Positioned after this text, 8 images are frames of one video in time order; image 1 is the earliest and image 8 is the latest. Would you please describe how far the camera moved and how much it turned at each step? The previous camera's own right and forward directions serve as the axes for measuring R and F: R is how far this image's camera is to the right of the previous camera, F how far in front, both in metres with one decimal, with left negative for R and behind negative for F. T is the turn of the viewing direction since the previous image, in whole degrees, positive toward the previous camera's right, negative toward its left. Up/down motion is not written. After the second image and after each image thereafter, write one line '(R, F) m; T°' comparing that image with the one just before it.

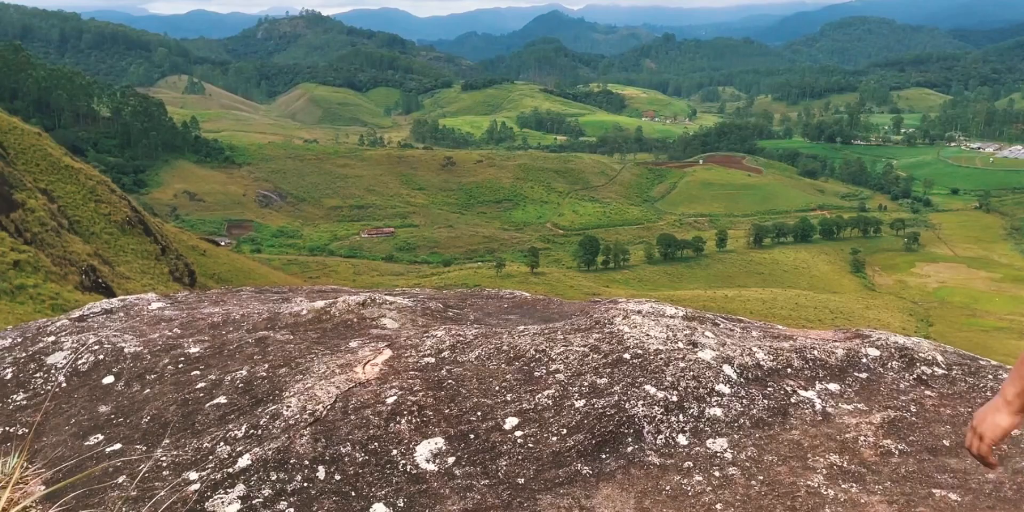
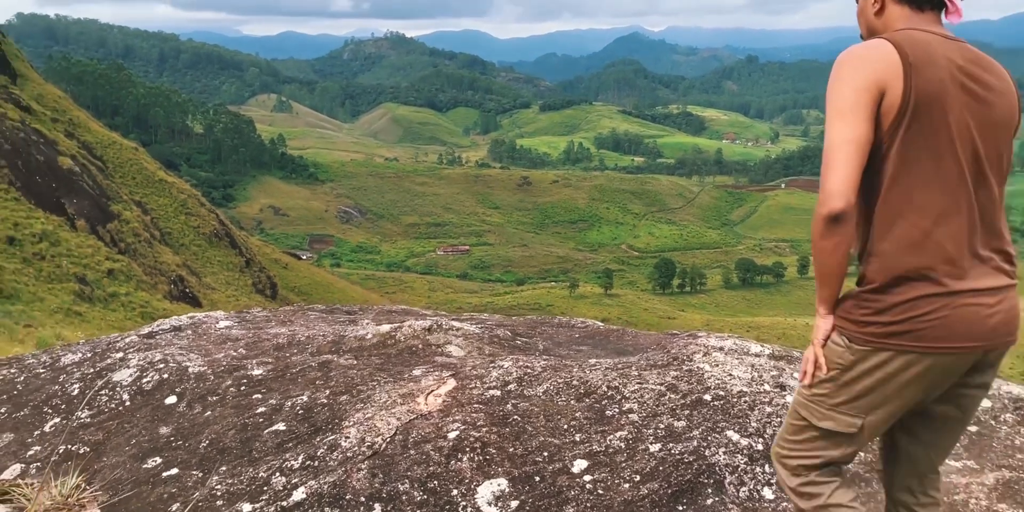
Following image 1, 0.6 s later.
(0.0, +0.3) m; -5°
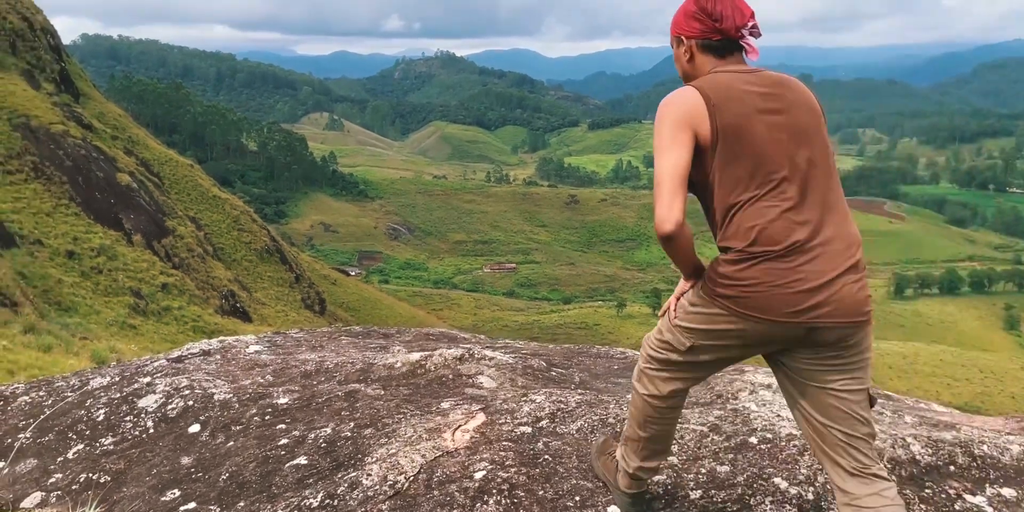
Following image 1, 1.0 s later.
(+0.1, +0.2) m; -3°
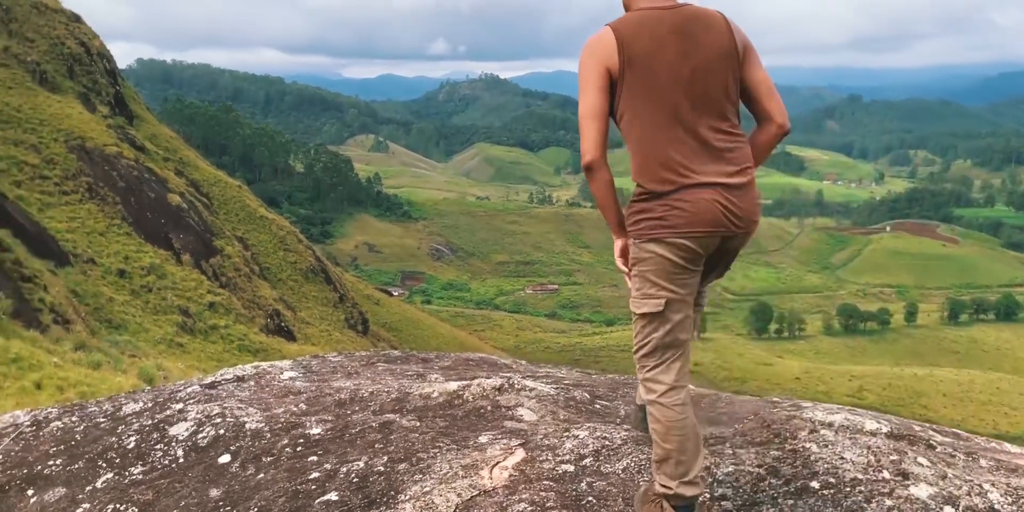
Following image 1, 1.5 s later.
(0.0, +0.2) m; -3°
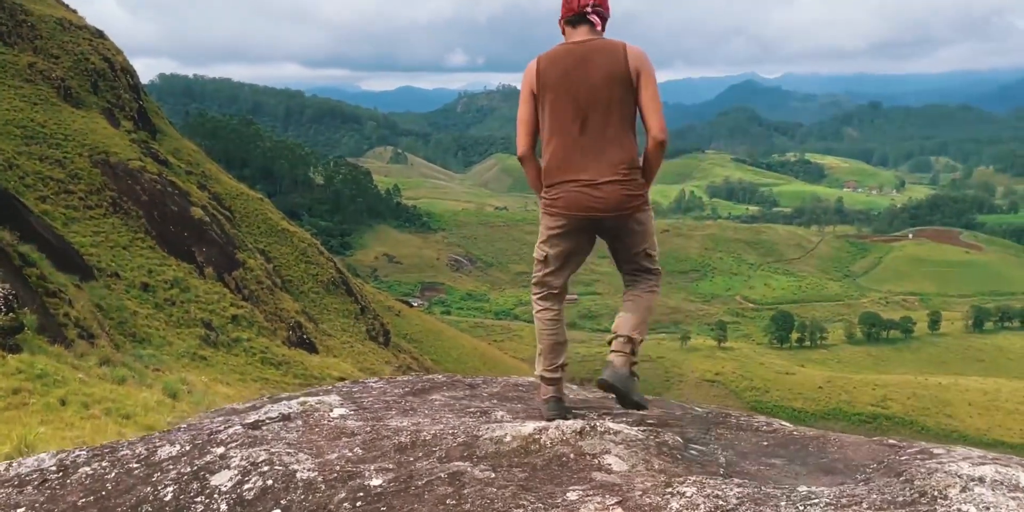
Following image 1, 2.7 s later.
(-0.4, +0.6) m; -1°
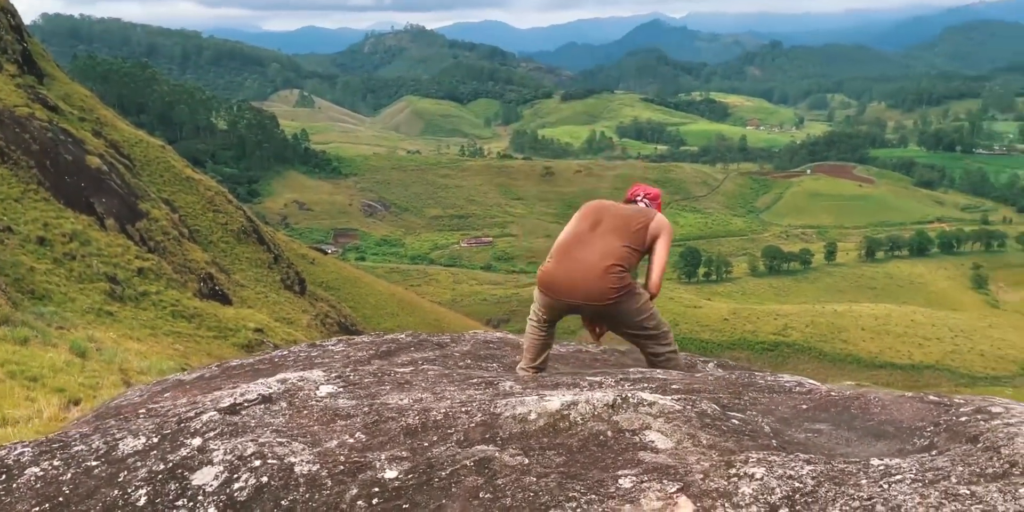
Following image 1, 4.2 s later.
(-0.5, +0.6) m; +6°
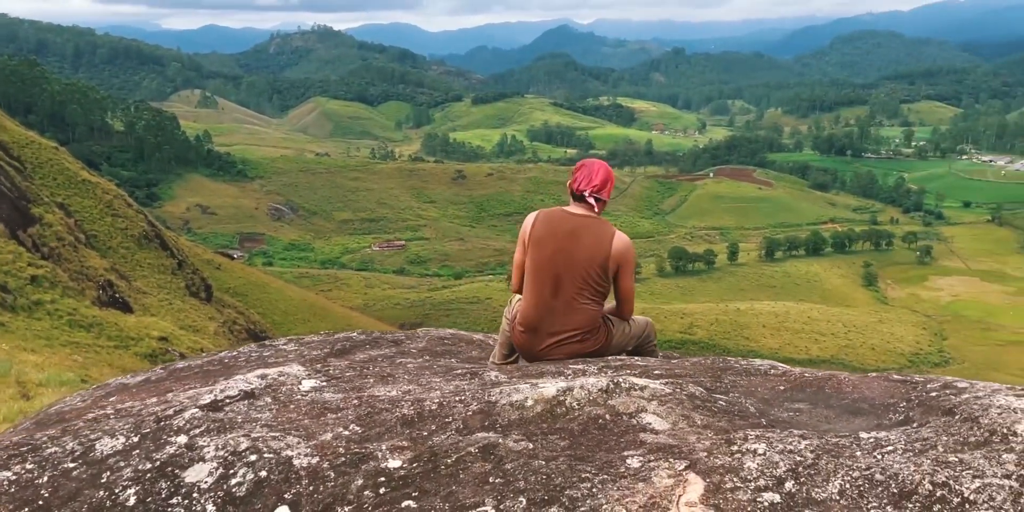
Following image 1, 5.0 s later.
(-0.4, 0.0) m; +6°
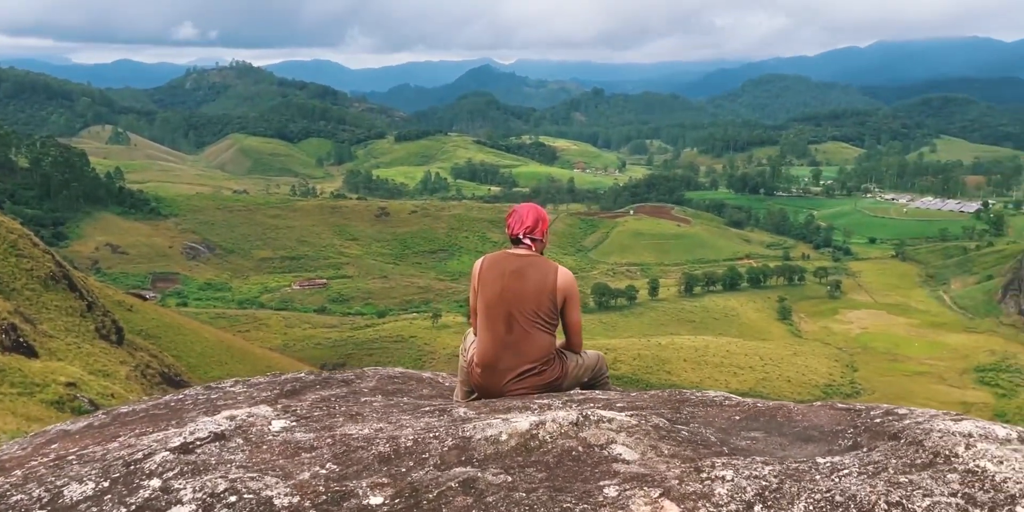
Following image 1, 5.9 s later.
(-0.3, -0.2) m; +5°
